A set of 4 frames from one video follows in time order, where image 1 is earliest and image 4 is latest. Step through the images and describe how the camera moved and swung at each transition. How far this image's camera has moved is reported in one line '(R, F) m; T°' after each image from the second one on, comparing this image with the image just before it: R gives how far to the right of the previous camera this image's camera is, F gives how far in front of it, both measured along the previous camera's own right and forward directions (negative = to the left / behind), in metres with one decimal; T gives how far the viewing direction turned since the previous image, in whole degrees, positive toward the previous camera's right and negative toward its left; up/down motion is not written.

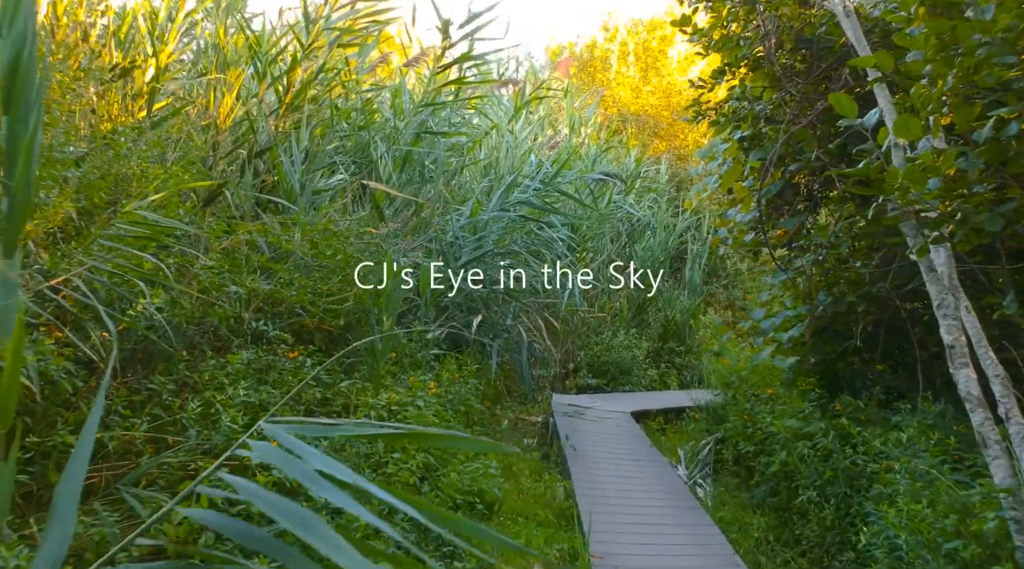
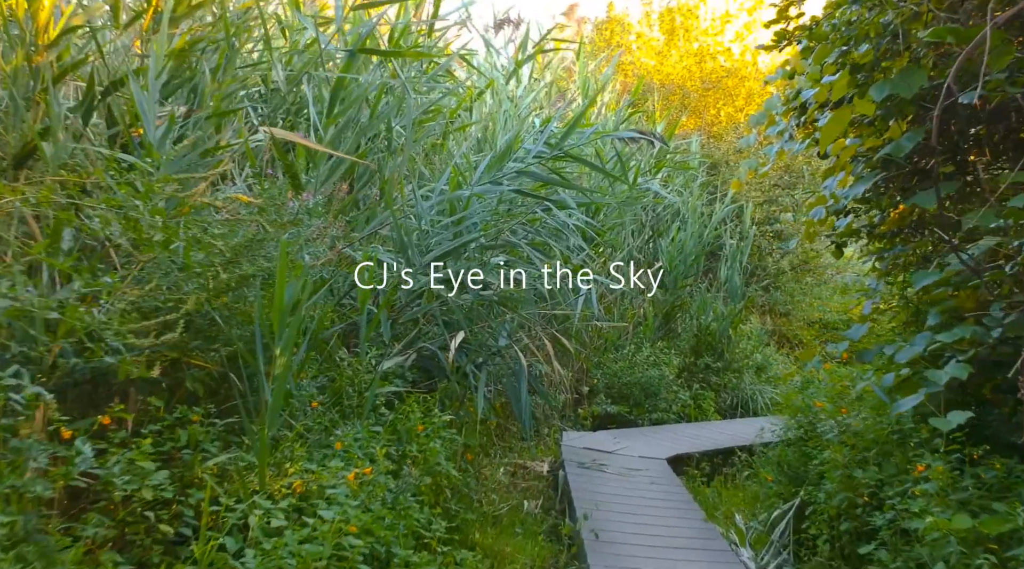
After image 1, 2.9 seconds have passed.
(+0.1, +1.5) m; 0°
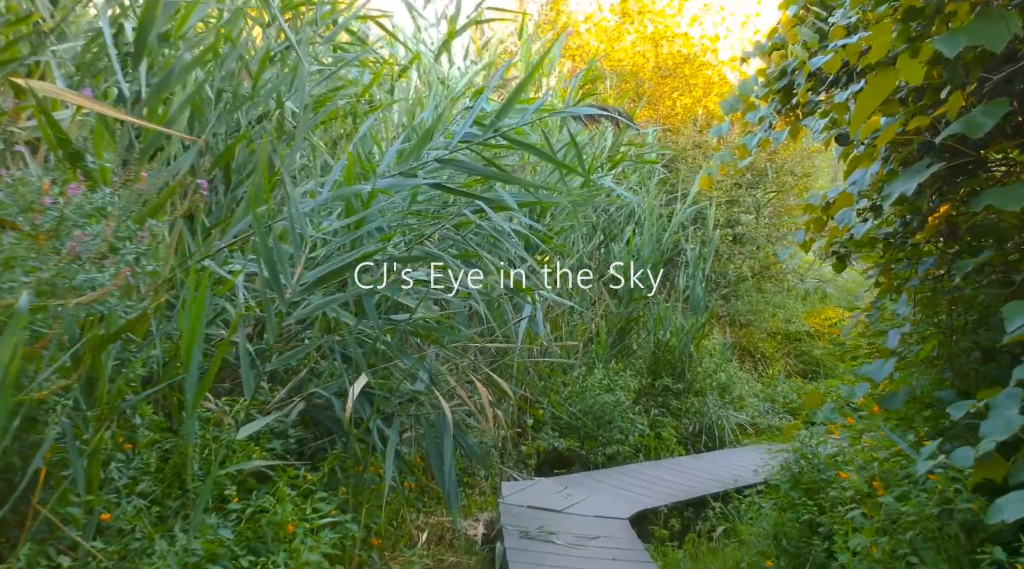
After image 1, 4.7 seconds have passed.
(+0.1, +0.9) m; +4°
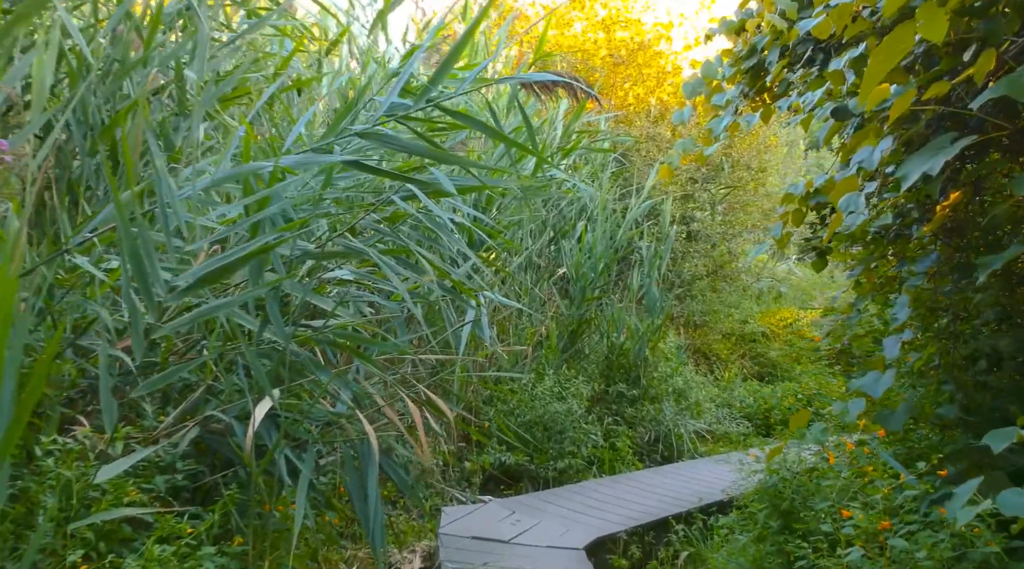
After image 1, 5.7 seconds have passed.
(0.0, +0.5) m; +4°
